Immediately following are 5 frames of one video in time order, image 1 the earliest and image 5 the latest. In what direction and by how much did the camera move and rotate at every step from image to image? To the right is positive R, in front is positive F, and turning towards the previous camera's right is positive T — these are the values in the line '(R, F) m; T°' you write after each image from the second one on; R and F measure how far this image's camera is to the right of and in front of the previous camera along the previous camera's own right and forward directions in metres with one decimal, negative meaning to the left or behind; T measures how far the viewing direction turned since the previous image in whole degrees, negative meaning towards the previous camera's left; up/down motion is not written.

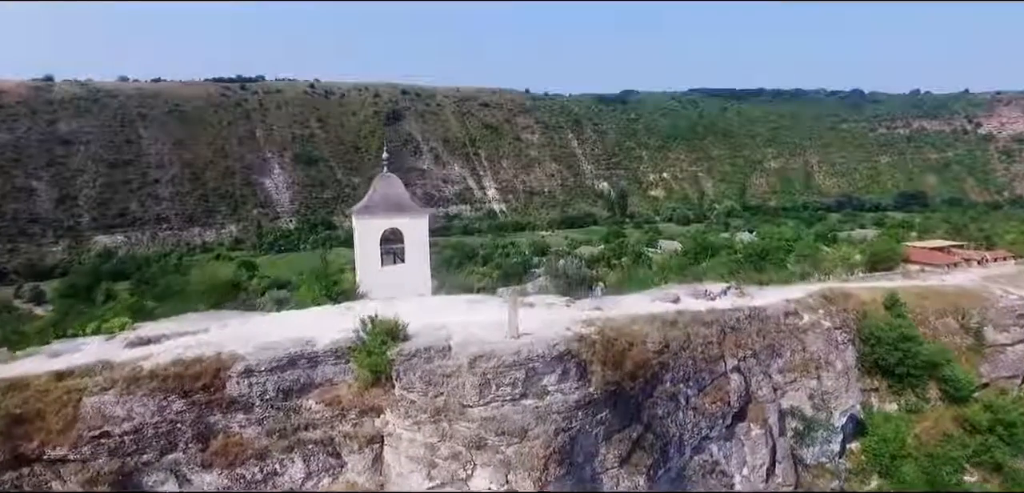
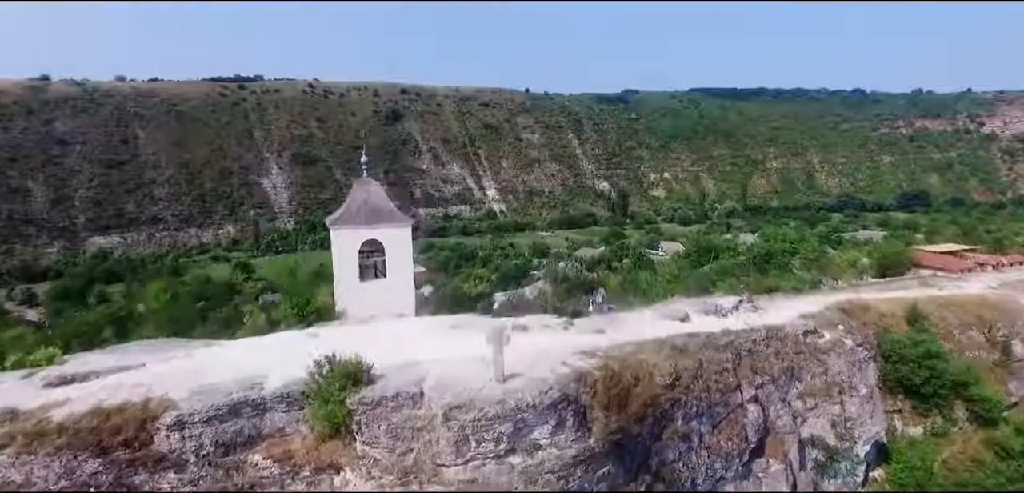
(+0.1, +1.0) m; 0°
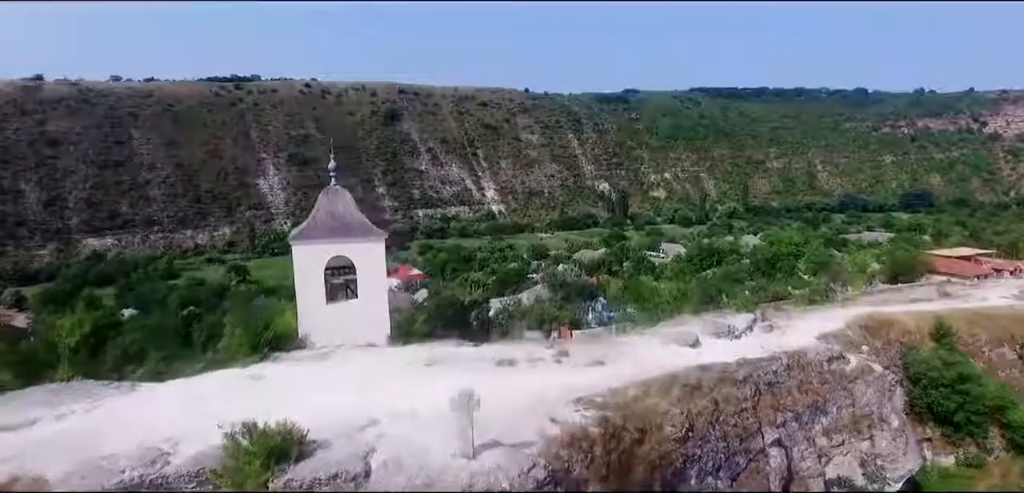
(+0.1, +1.2) m; 0°
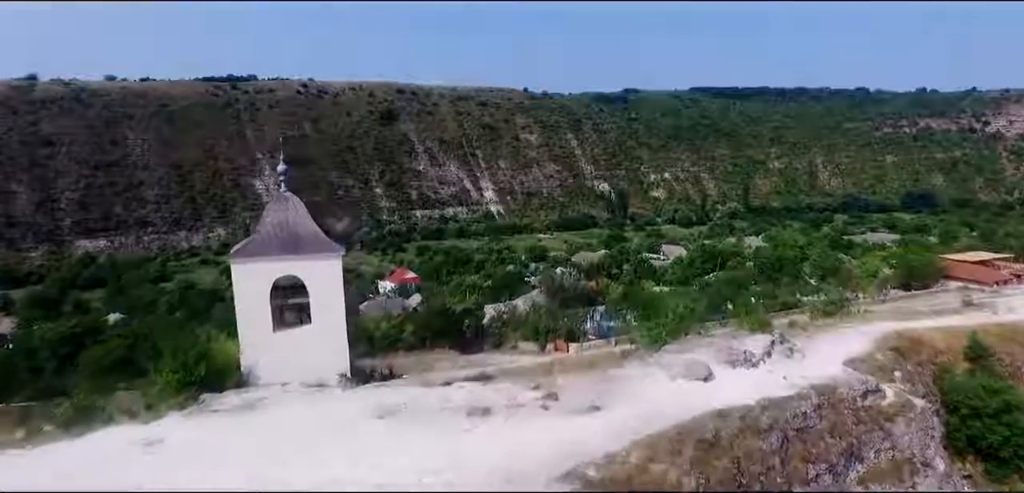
(+0.2, +1.4) m; 0°
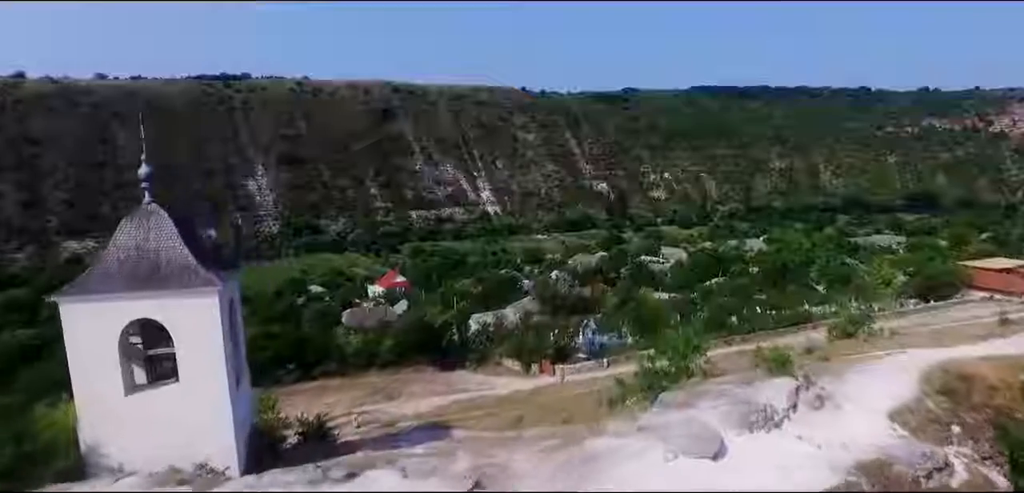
(+0.4, +2.1) m; 0°
